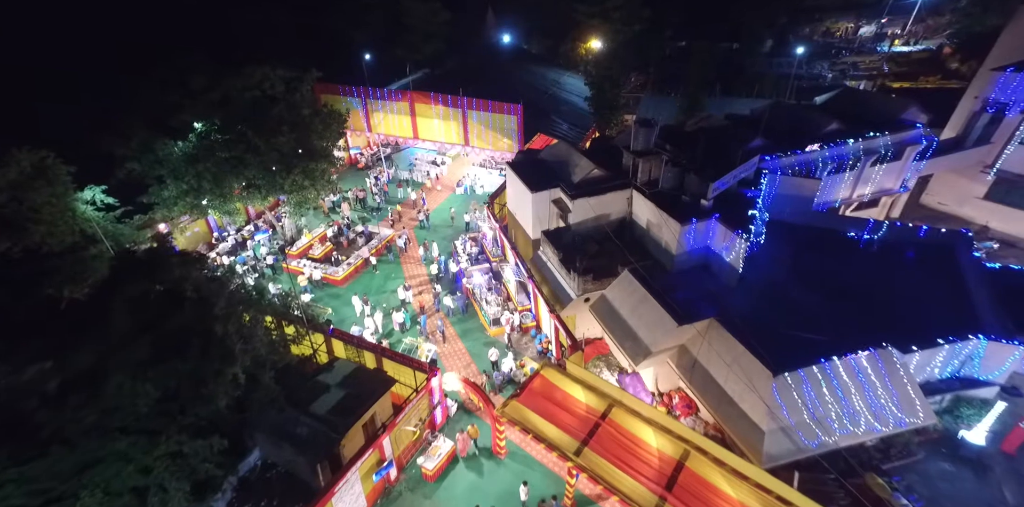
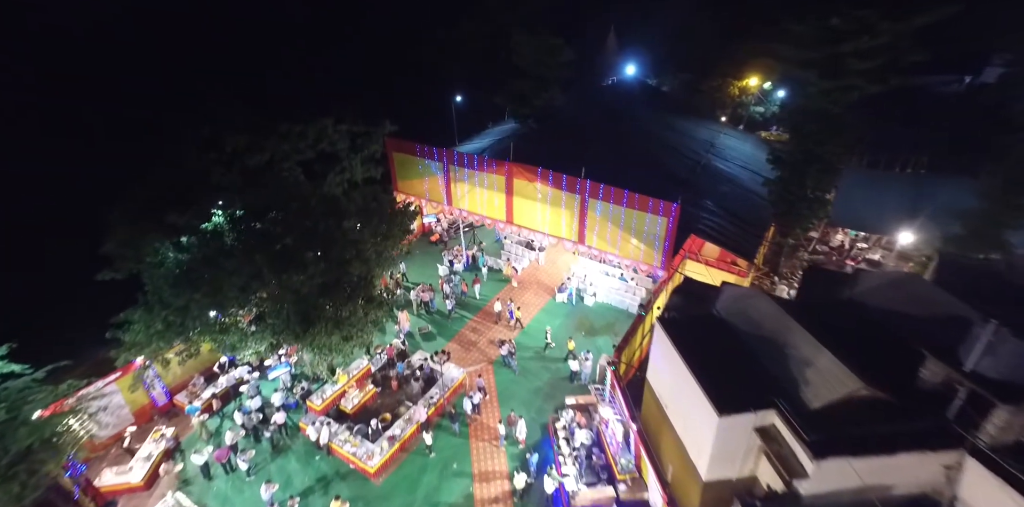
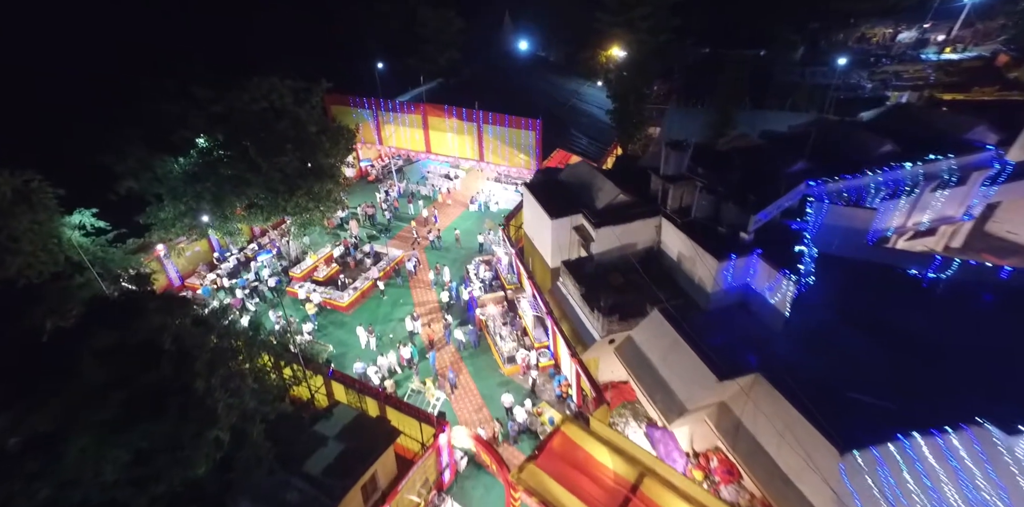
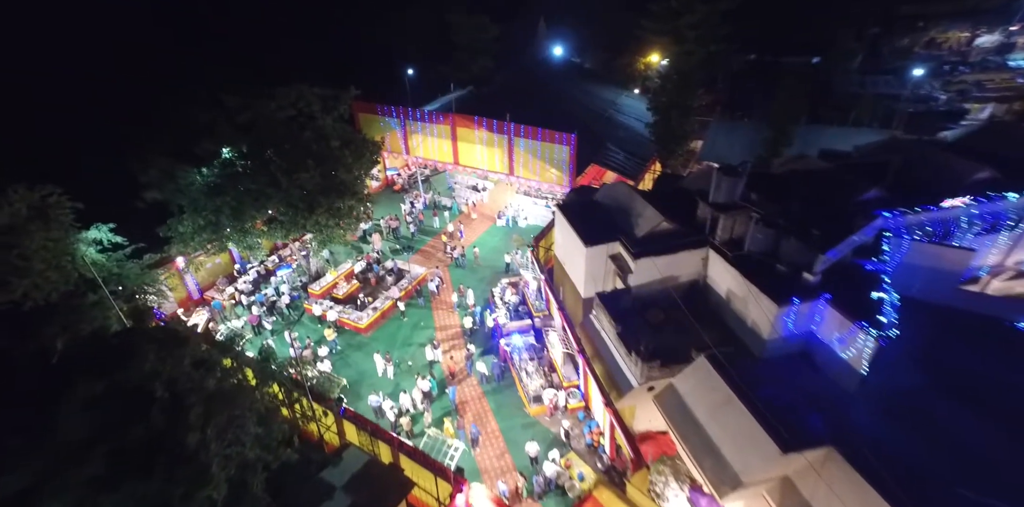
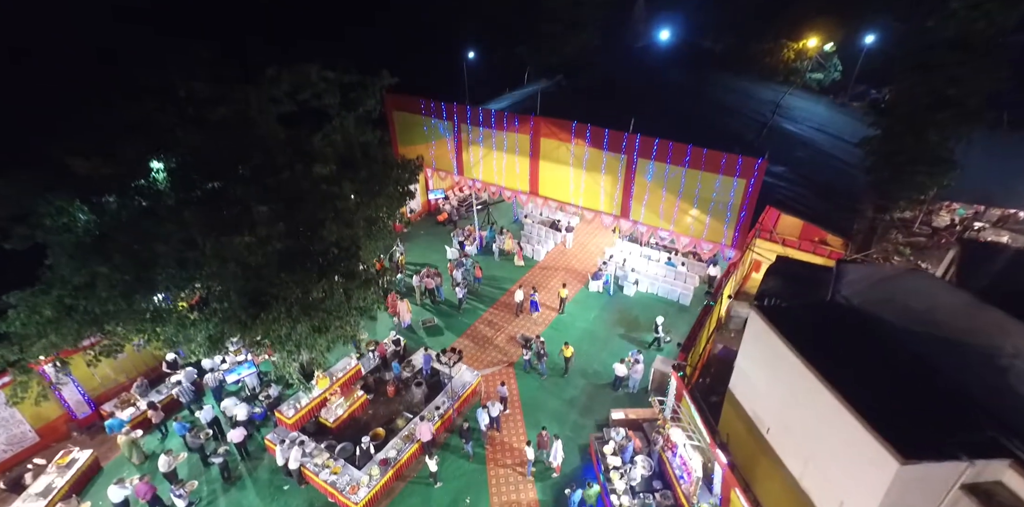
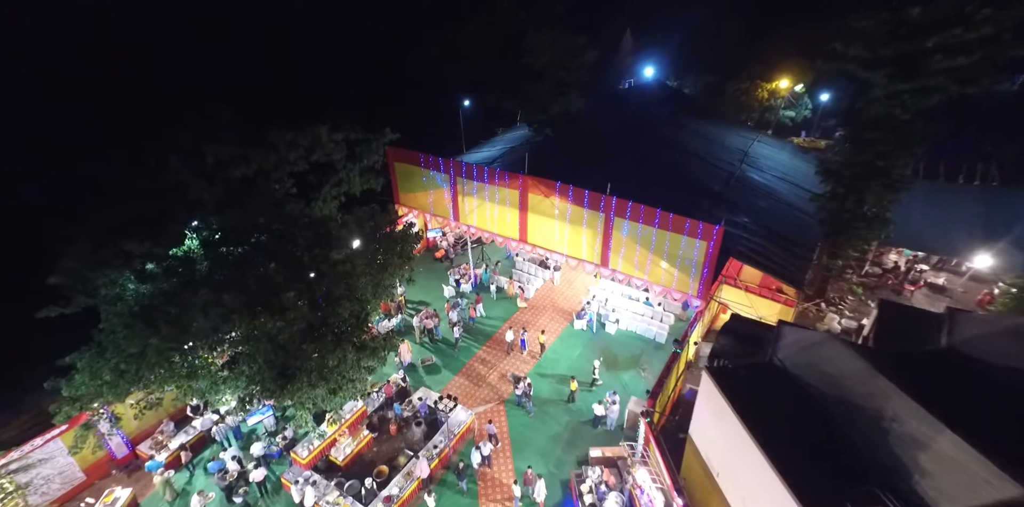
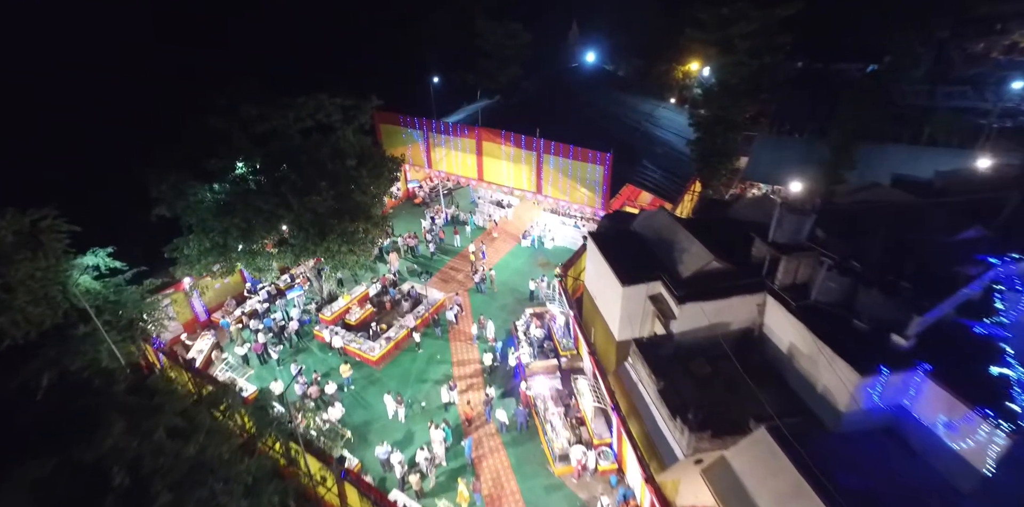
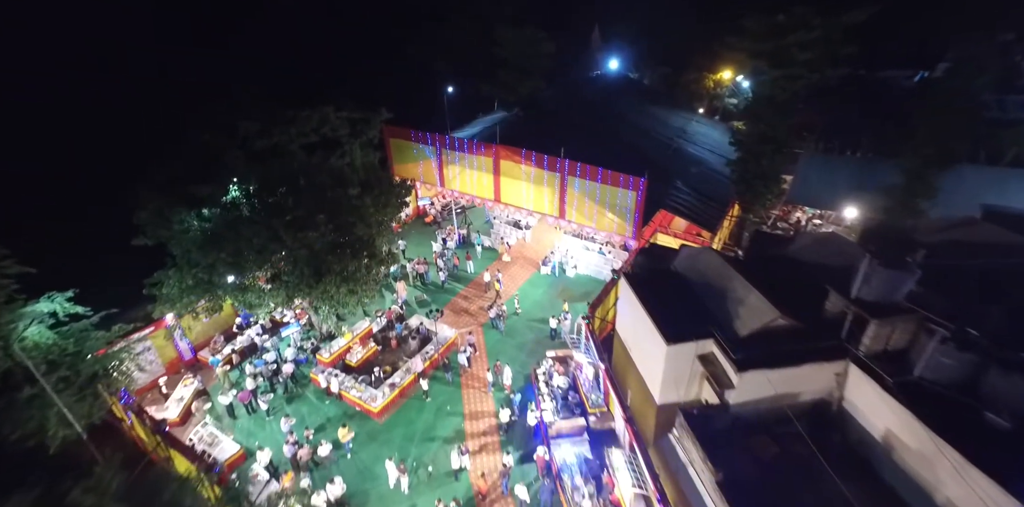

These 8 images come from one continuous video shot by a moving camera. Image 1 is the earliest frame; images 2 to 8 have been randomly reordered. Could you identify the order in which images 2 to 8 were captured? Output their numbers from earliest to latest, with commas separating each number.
3, 4, 7, 8, 2, 6, 5
